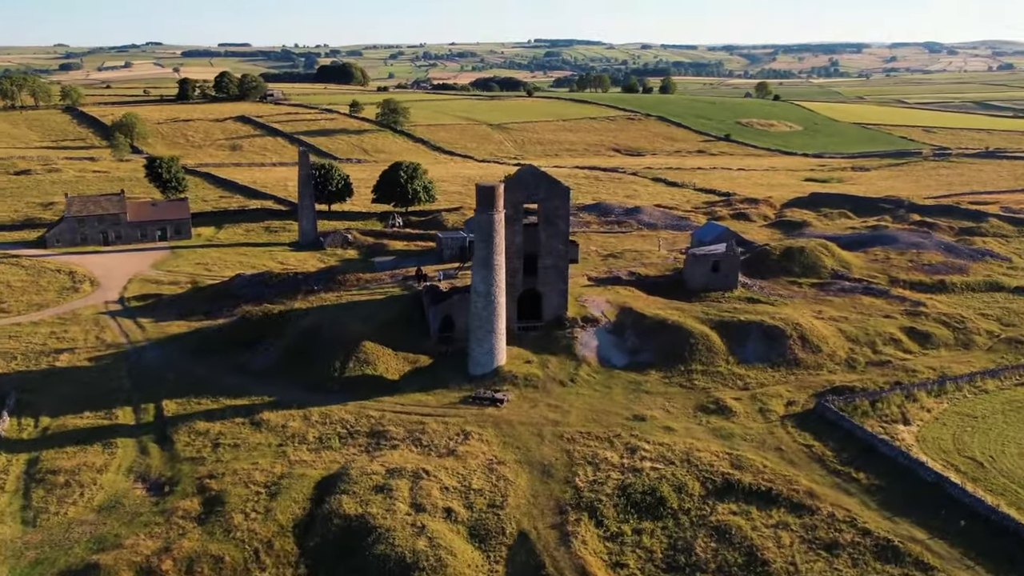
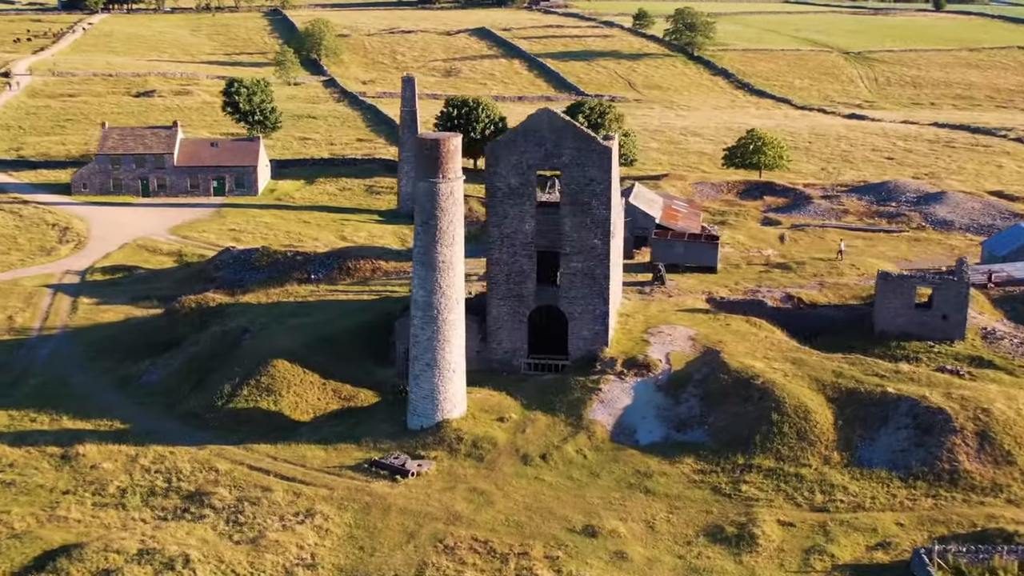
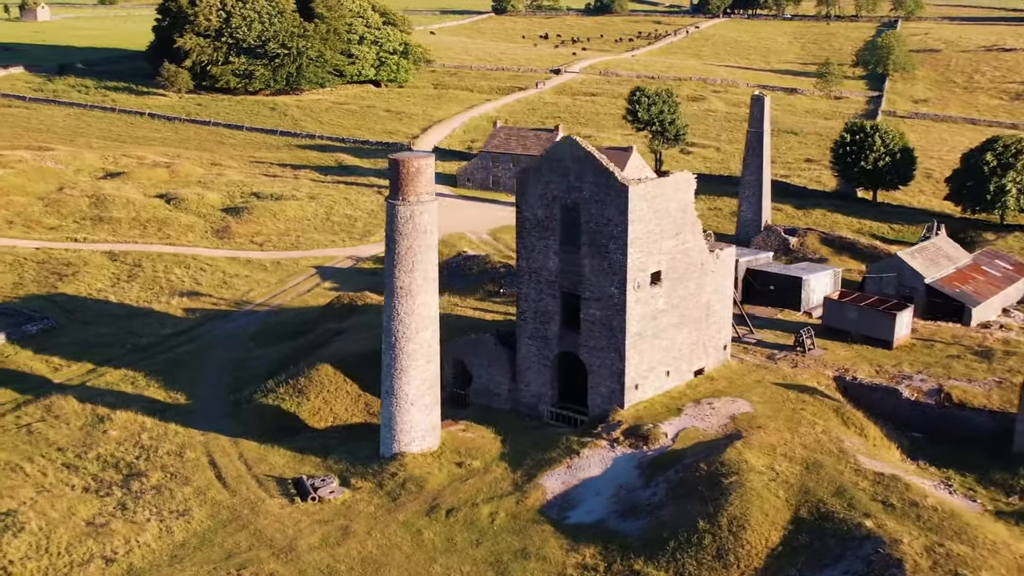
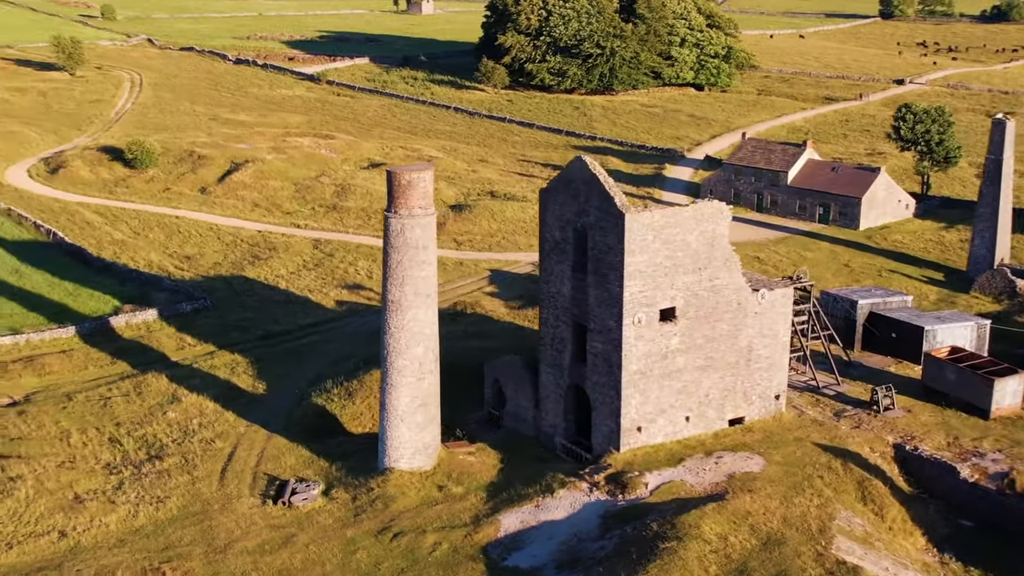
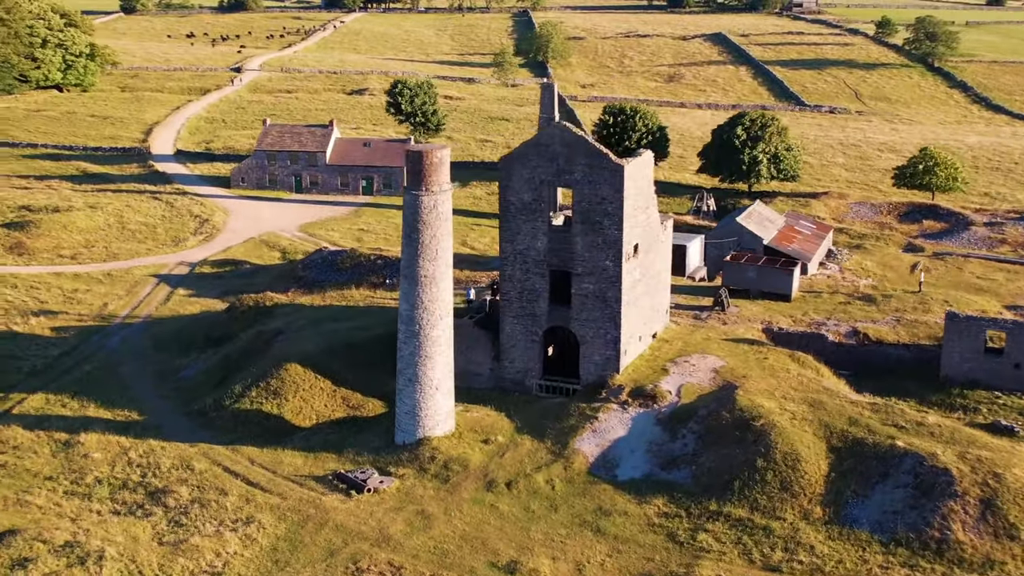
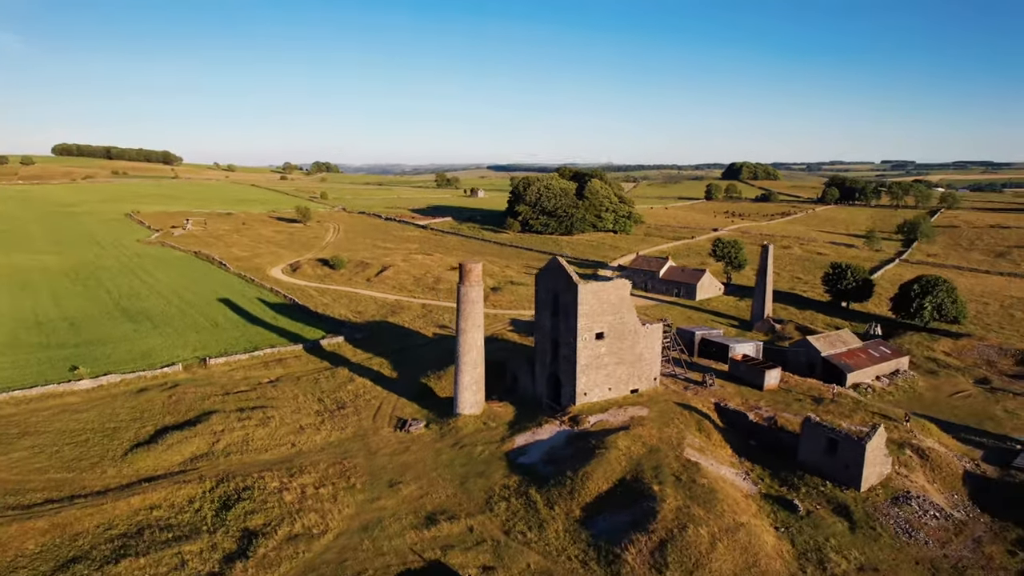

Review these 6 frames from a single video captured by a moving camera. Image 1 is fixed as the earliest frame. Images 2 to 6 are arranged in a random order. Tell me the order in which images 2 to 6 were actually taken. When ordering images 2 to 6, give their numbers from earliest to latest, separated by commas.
2, 5, 3, 4, 6
